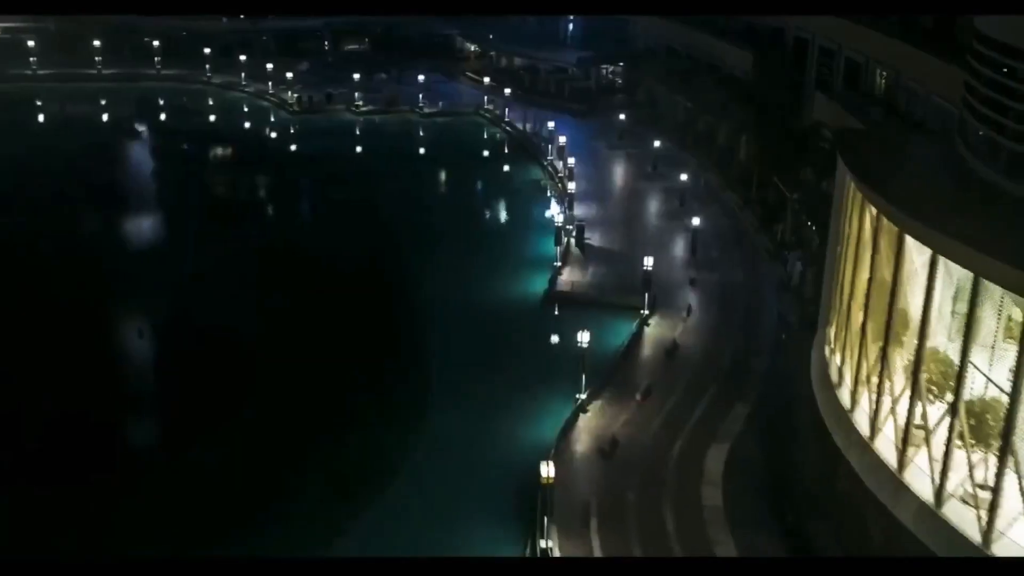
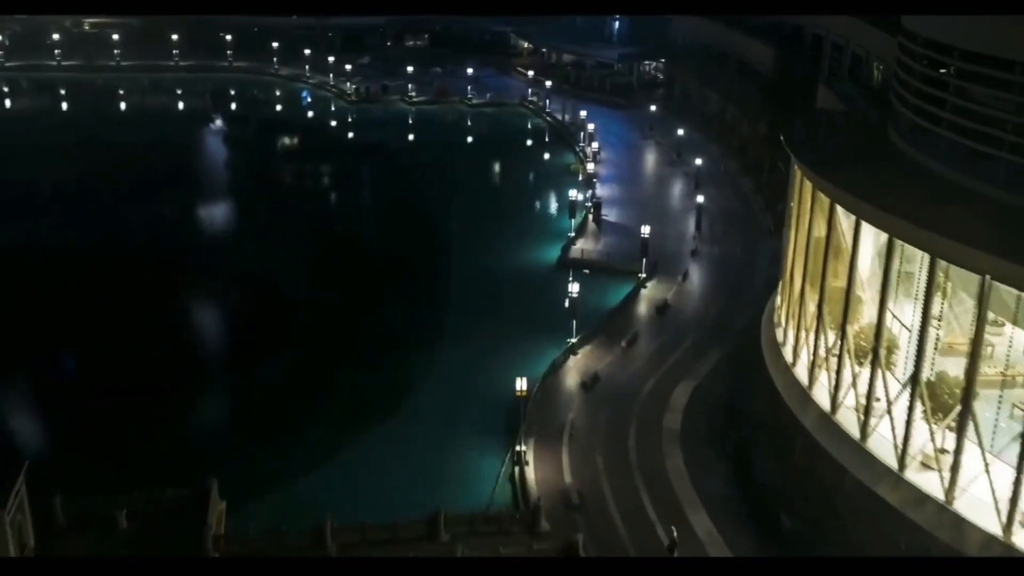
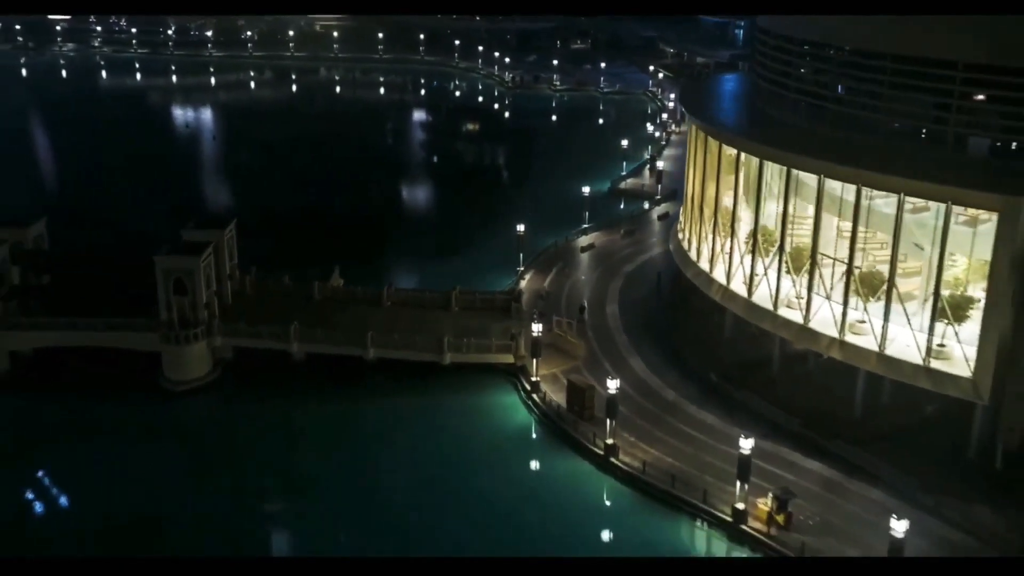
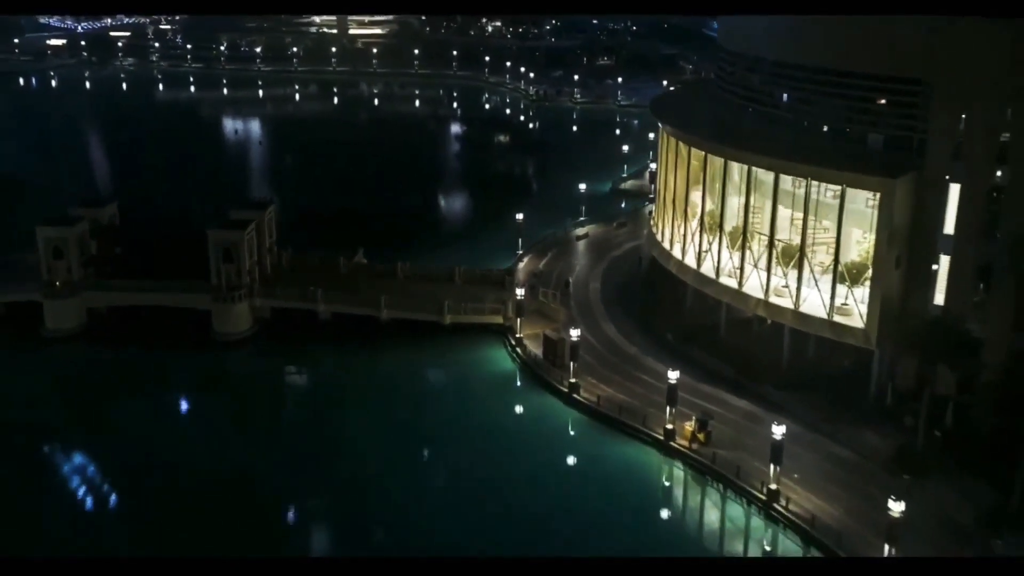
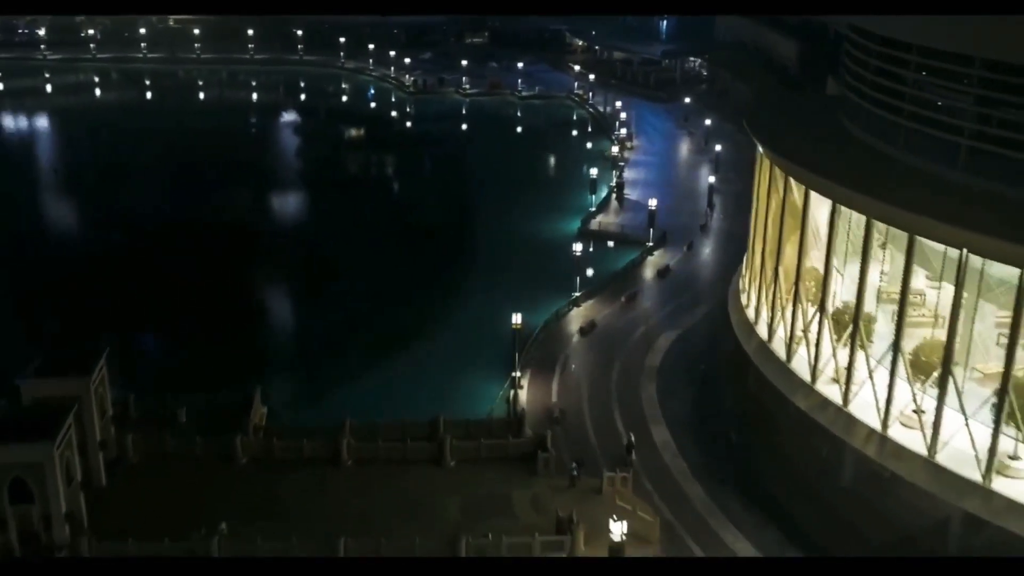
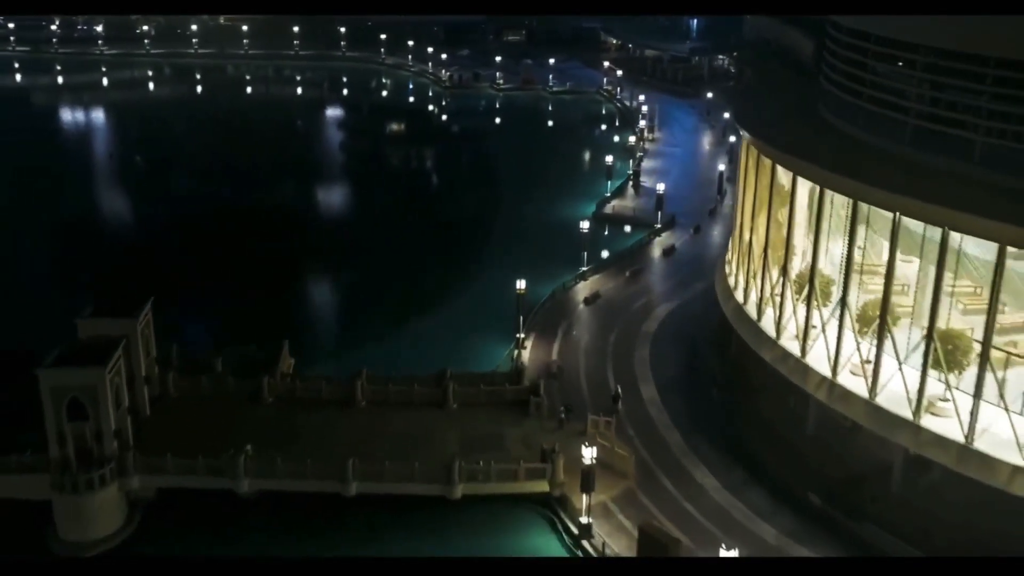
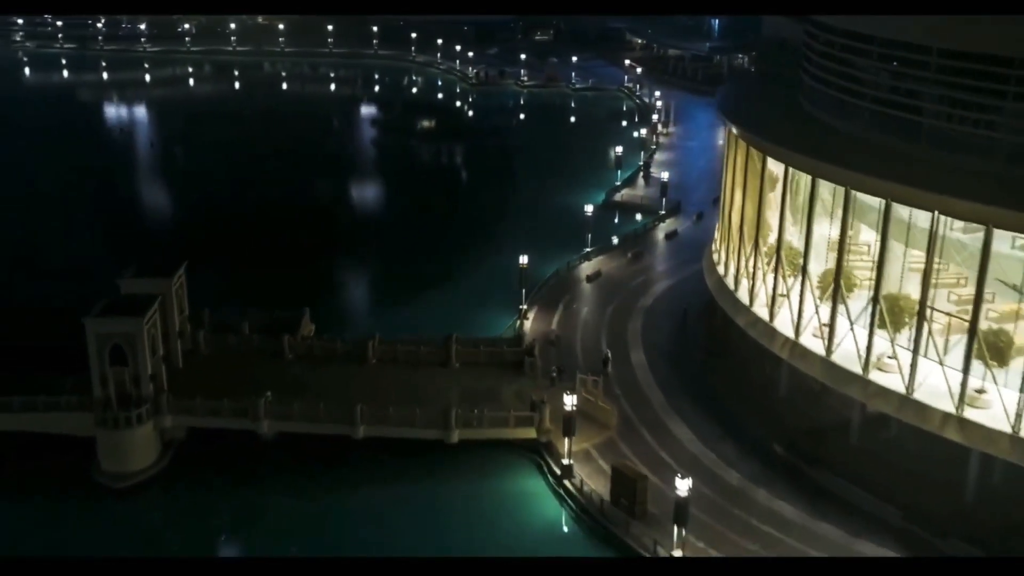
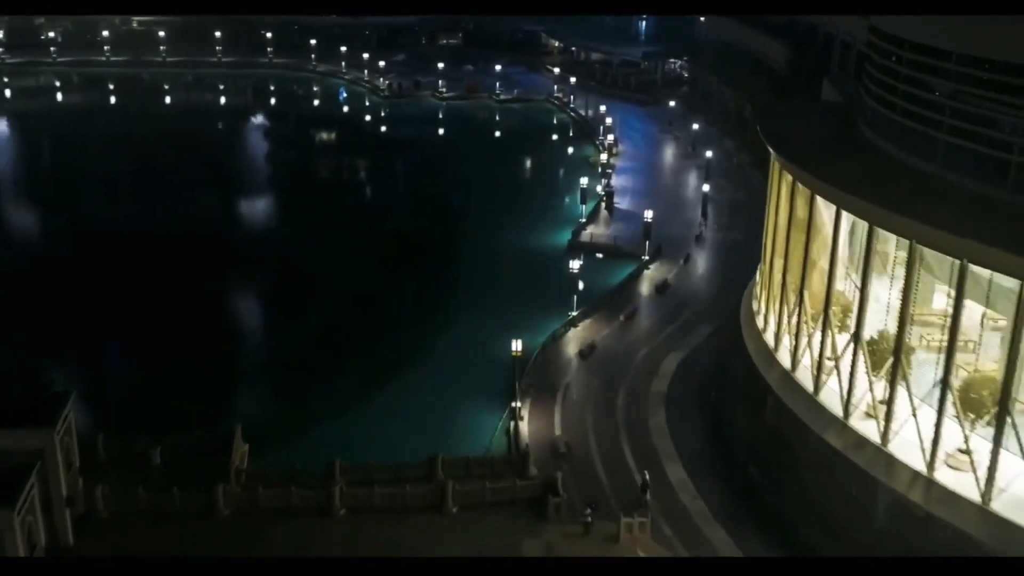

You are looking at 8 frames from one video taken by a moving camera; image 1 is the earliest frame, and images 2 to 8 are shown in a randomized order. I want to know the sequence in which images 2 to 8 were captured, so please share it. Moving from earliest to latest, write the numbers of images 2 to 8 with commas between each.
2, 8, 5, 6, 7, 3, 4
